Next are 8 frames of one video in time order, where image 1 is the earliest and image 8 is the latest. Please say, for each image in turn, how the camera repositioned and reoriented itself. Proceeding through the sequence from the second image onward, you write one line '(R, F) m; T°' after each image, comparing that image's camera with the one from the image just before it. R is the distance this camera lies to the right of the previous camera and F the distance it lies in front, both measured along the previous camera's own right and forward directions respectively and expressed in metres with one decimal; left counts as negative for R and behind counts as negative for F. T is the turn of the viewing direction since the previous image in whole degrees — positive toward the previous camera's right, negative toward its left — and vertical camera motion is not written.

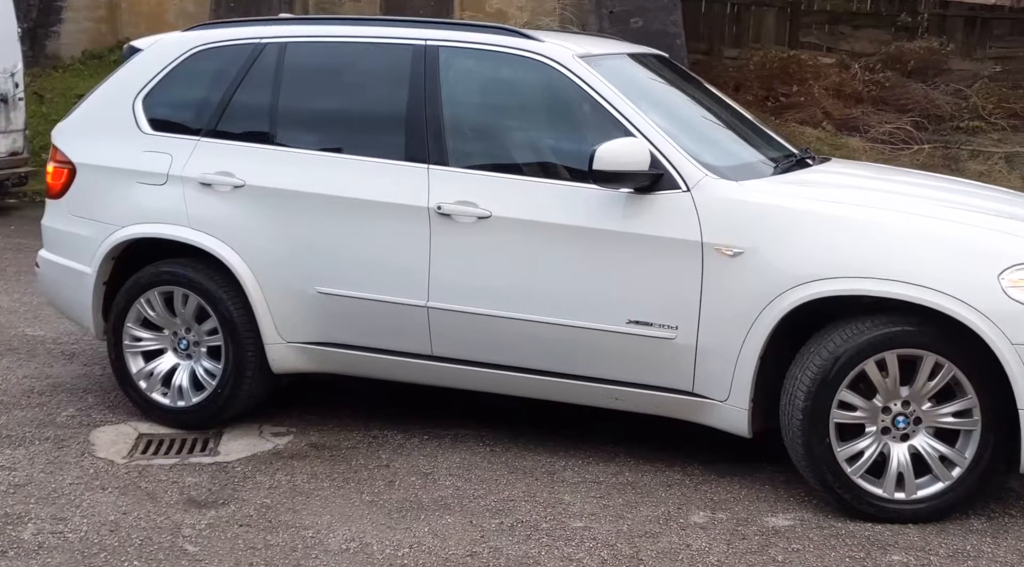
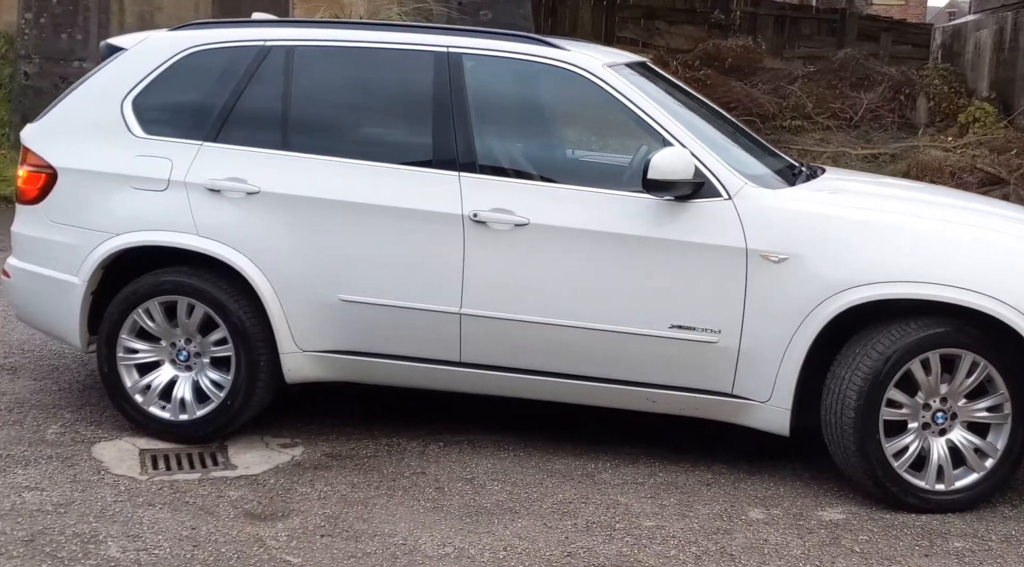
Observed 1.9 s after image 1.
(-0.7, 0.0) m; +7°
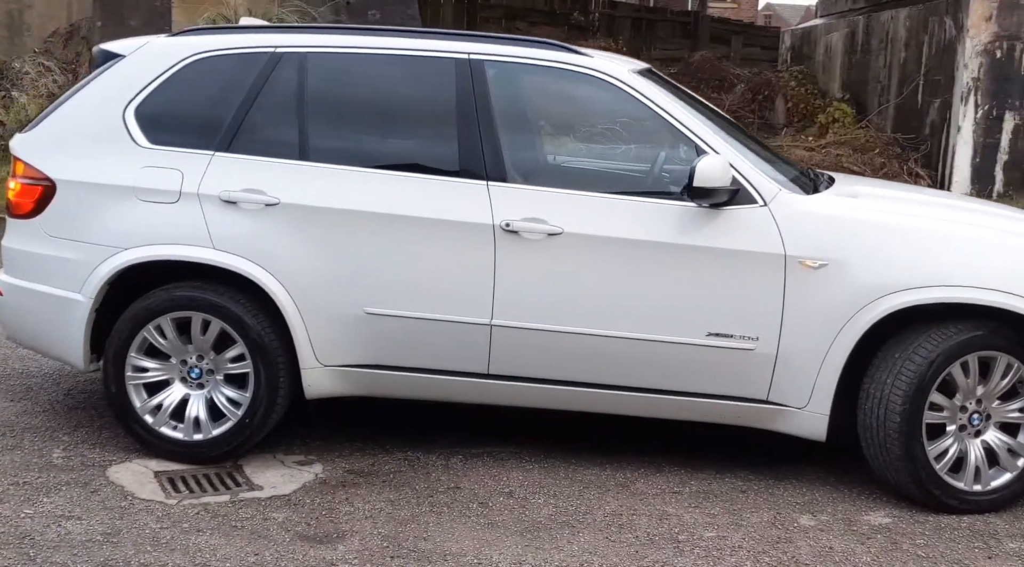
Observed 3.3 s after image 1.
(-0.4, +0.1) m; +4°
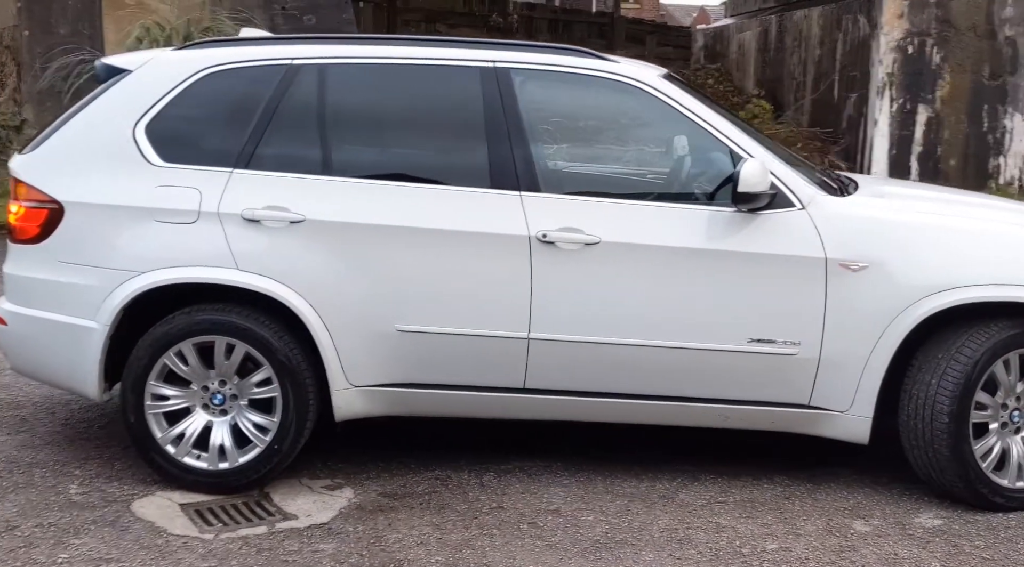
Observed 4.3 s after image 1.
(-0.3, +0.1) m; +3°
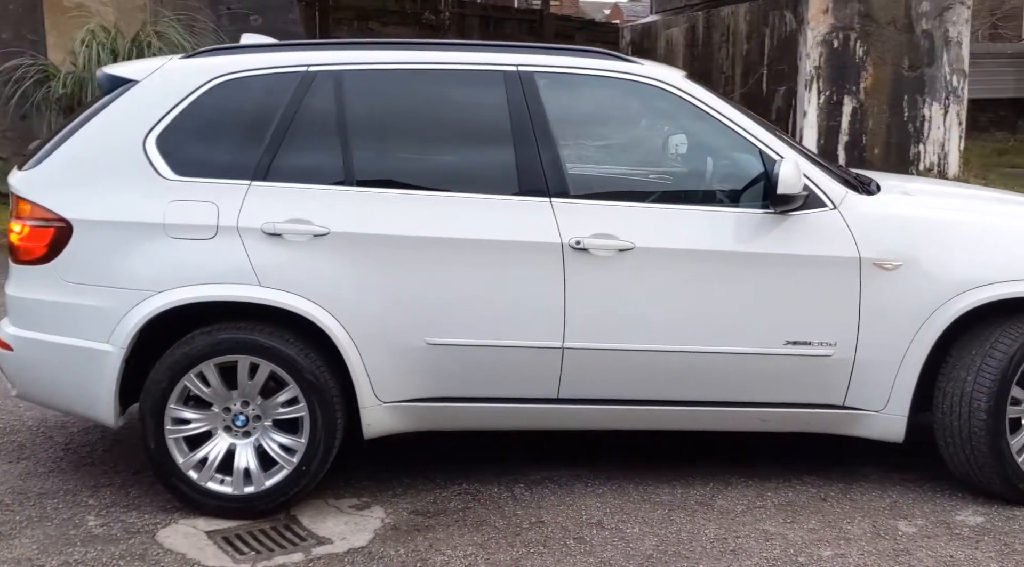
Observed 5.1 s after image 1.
(-0.3, +0.1) m; +3°
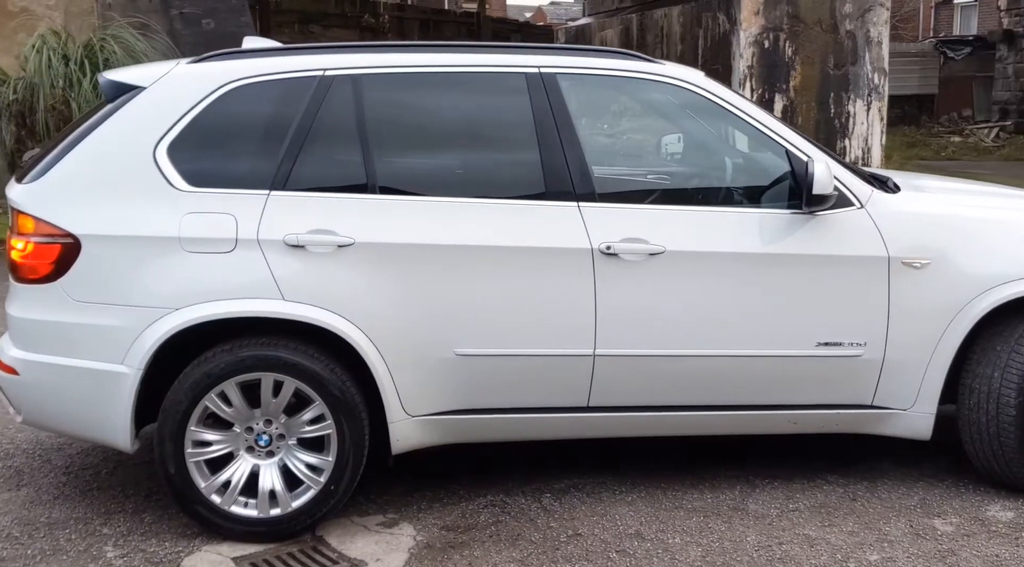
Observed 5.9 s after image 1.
(-0.3, +0.1) m; +3°
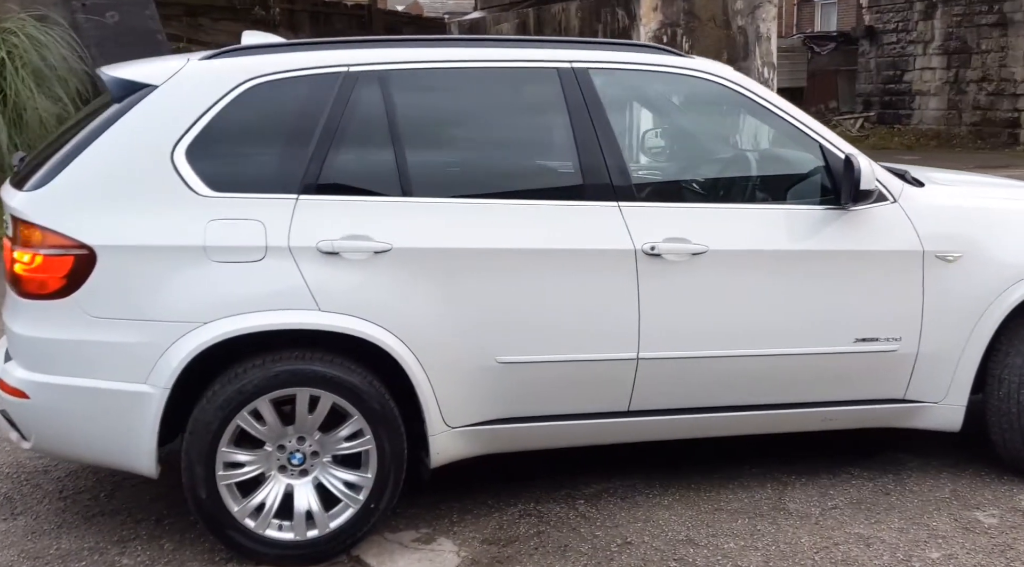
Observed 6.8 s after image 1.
(-0.5, +0.2) m; +5°
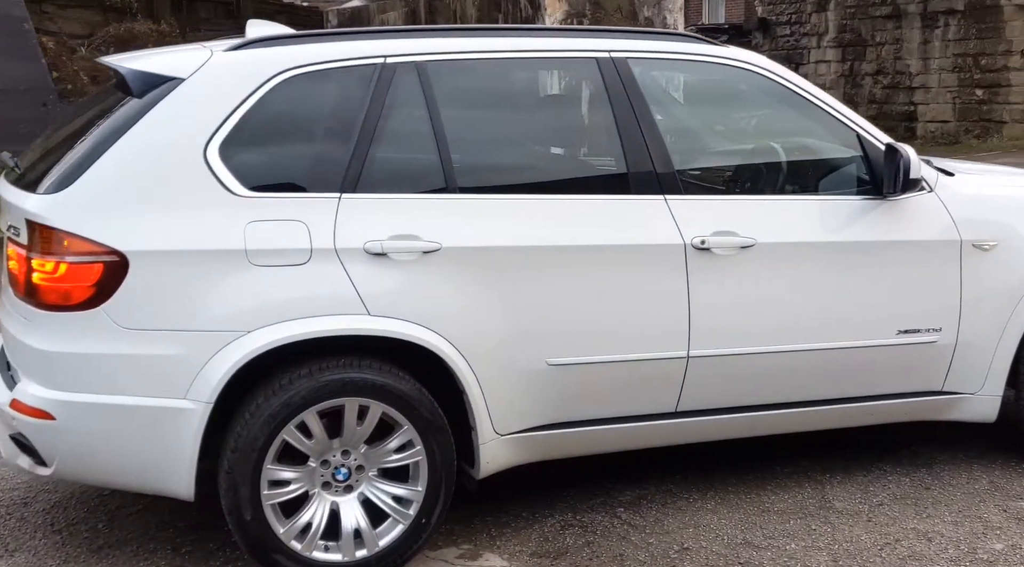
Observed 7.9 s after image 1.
(-0.5, +0.2) m; +5°
